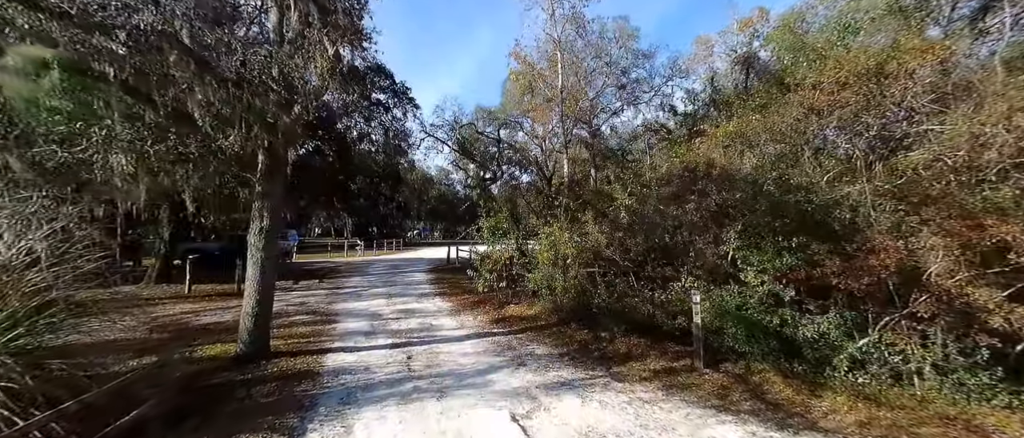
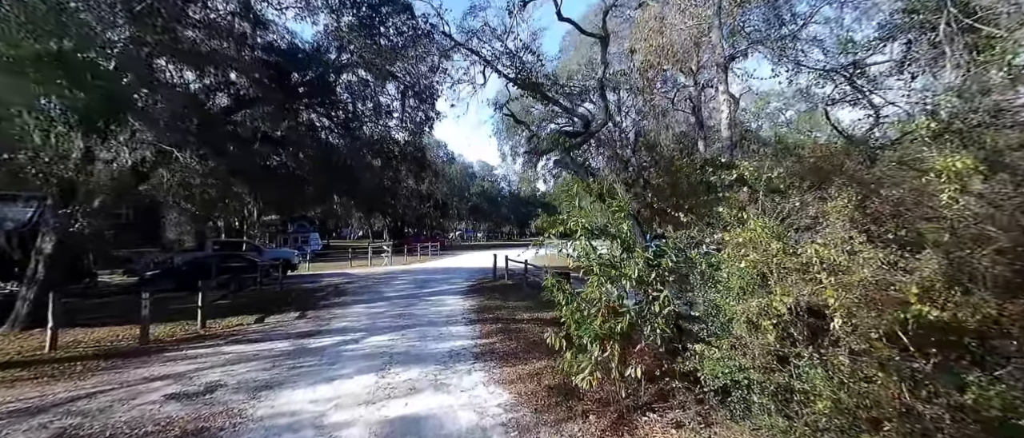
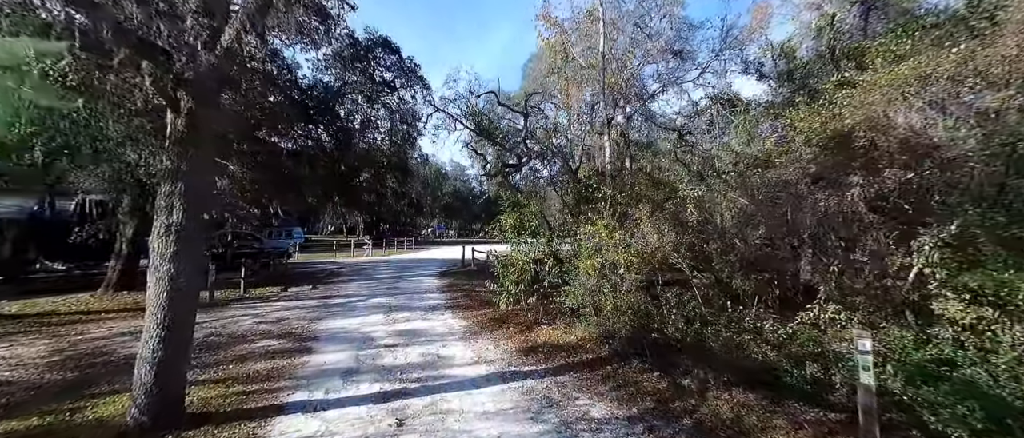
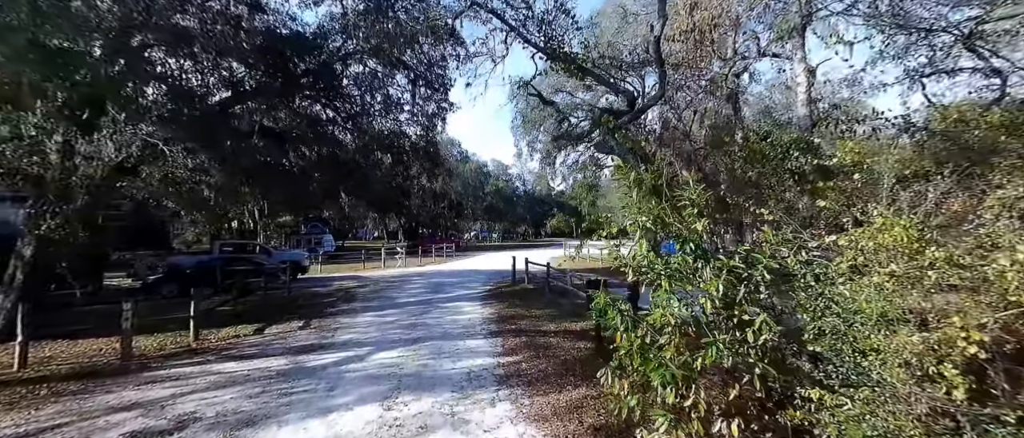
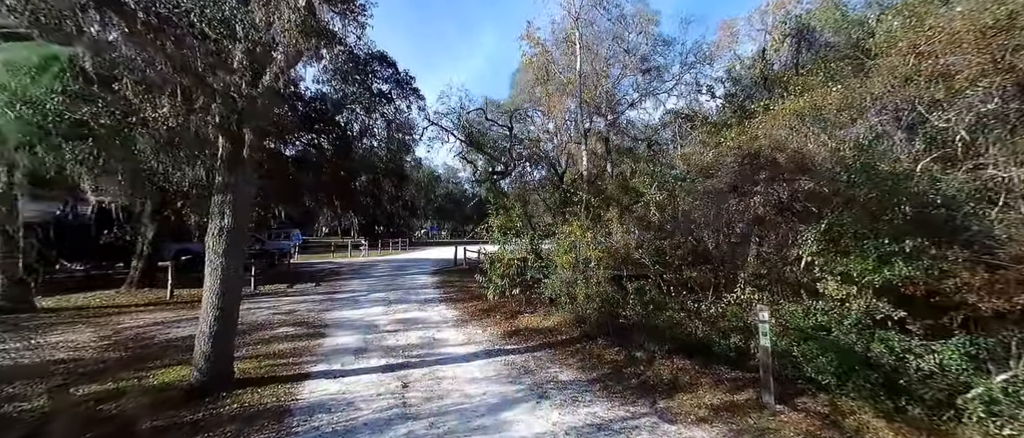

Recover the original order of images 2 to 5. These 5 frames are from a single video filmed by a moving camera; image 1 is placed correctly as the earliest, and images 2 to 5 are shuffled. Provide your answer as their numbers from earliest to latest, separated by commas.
5, 3, 2, 4
